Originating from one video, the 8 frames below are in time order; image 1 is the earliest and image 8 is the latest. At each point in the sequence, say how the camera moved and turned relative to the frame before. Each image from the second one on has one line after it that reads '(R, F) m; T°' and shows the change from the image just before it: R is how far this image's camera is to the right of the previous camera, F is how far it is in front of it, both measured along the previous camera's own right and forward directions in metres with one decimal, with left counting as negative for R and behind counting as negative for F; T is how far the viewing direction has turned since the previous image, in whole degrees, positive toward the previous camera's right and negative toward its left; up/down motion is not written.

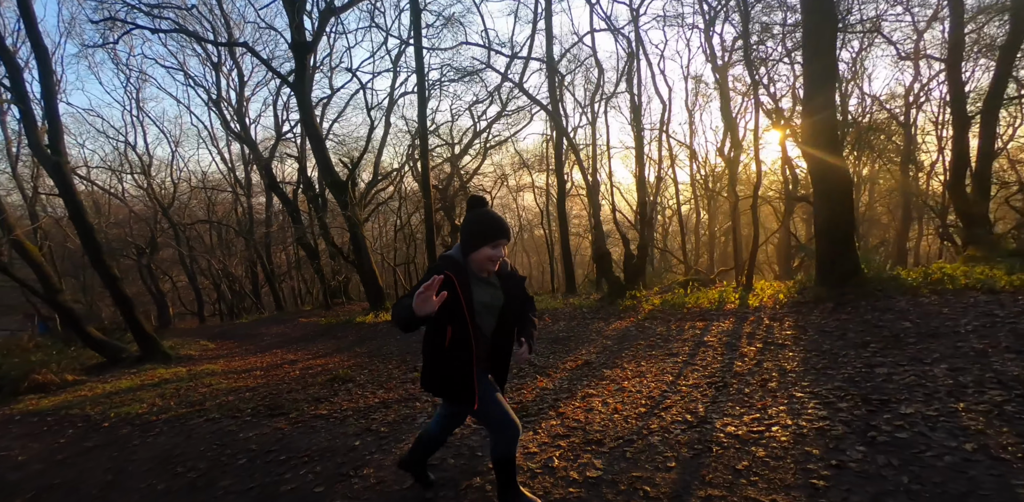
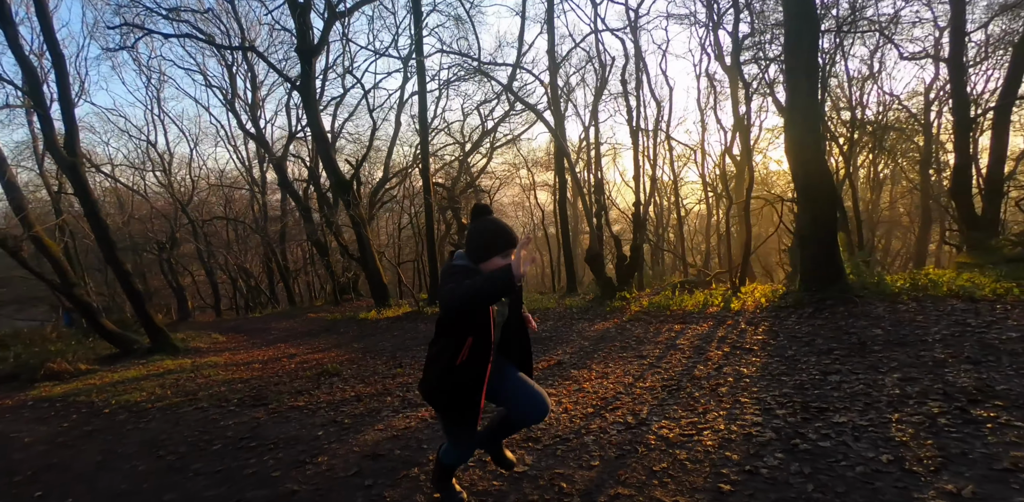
(+0.7, -0.1) m; -3°
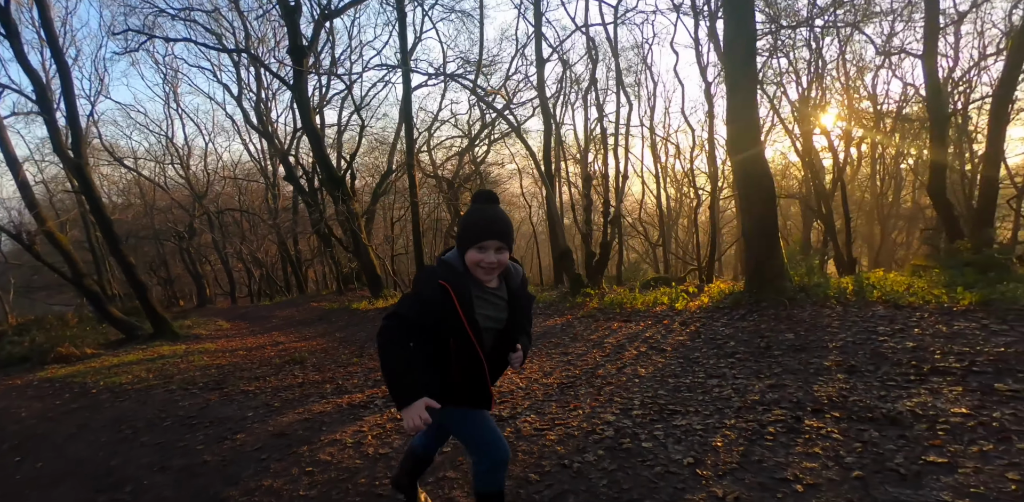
(+1.3, -0.2) m; -4°
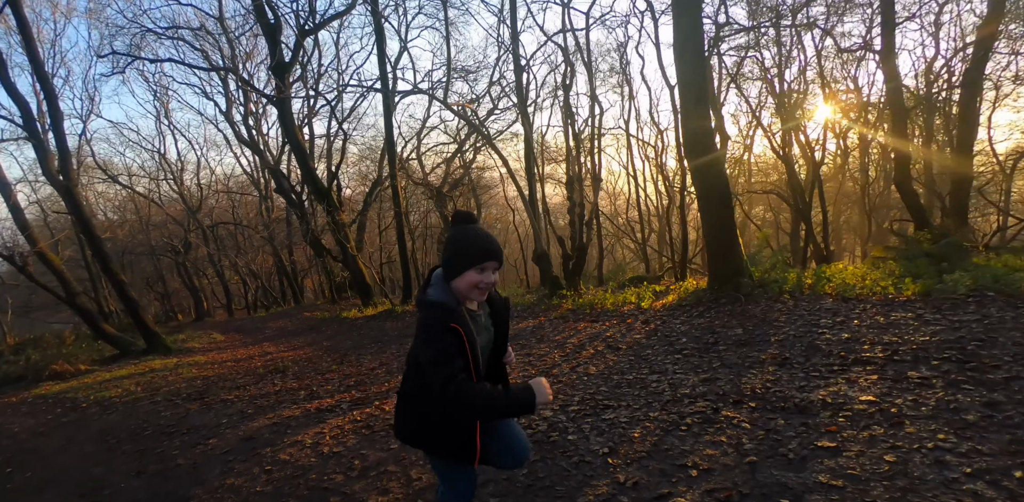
(+0.6, -0.2) m; -1°
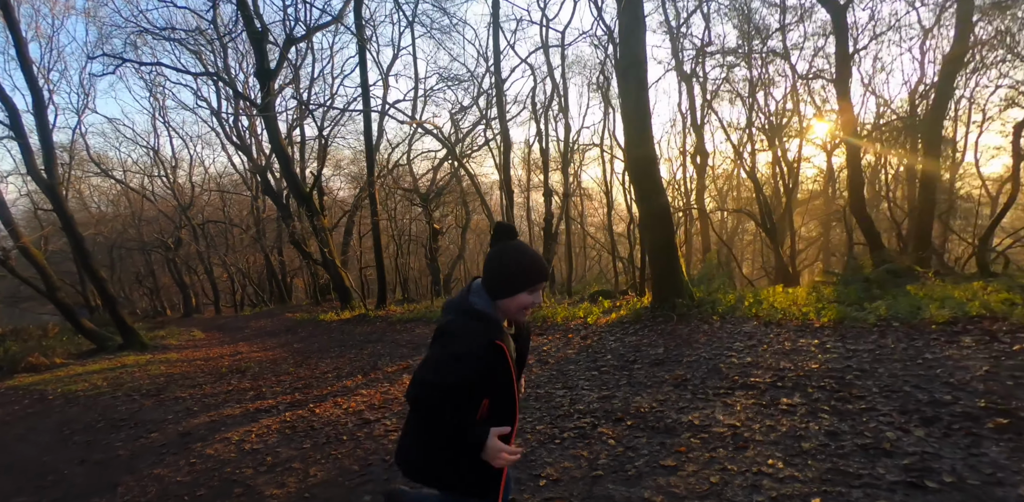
(+0.8, -0.3) m; -1°
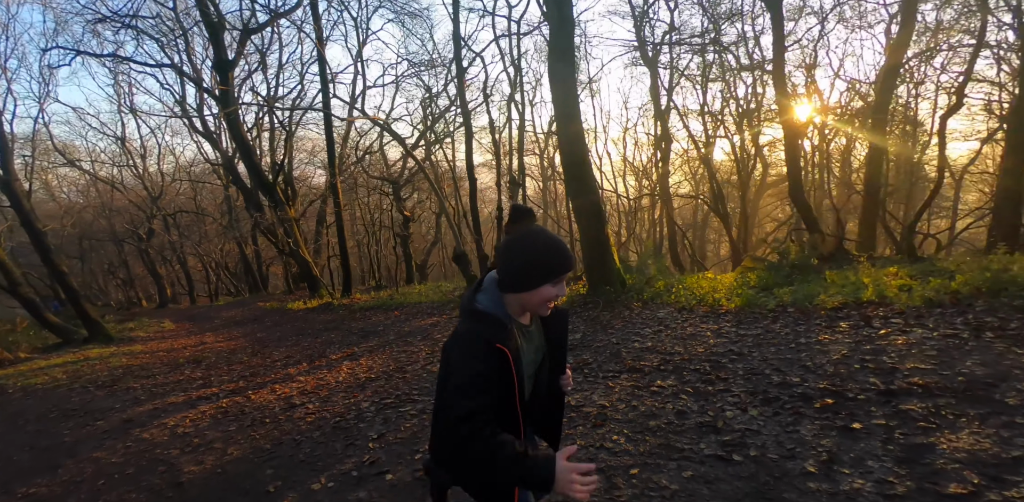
(+0.8, -0.4) m; +1°
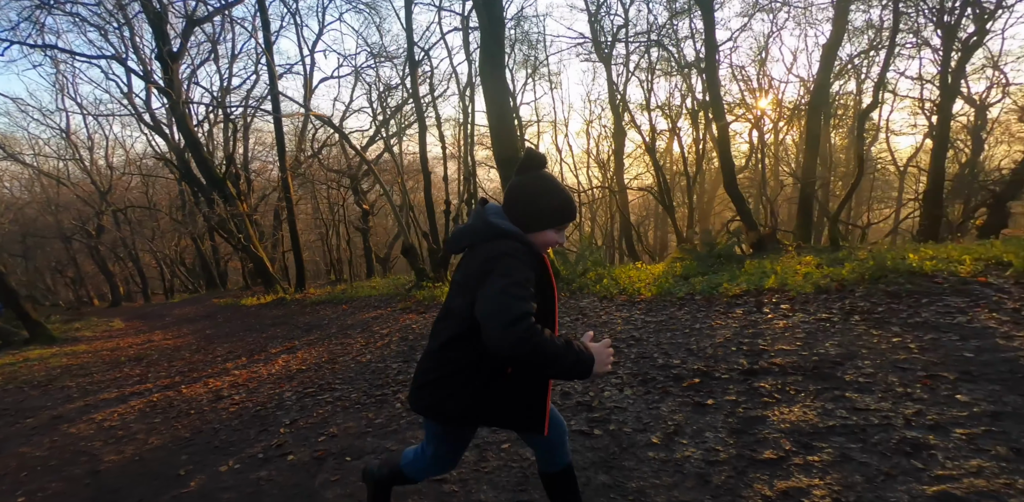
(+0.6, -0.3) m; +3°
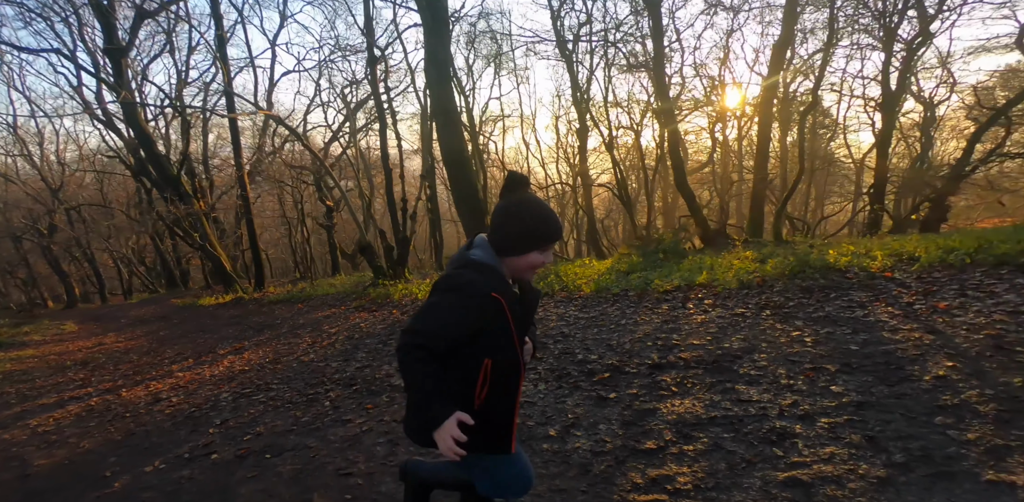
(+0.5, -0.2) m; +2°
